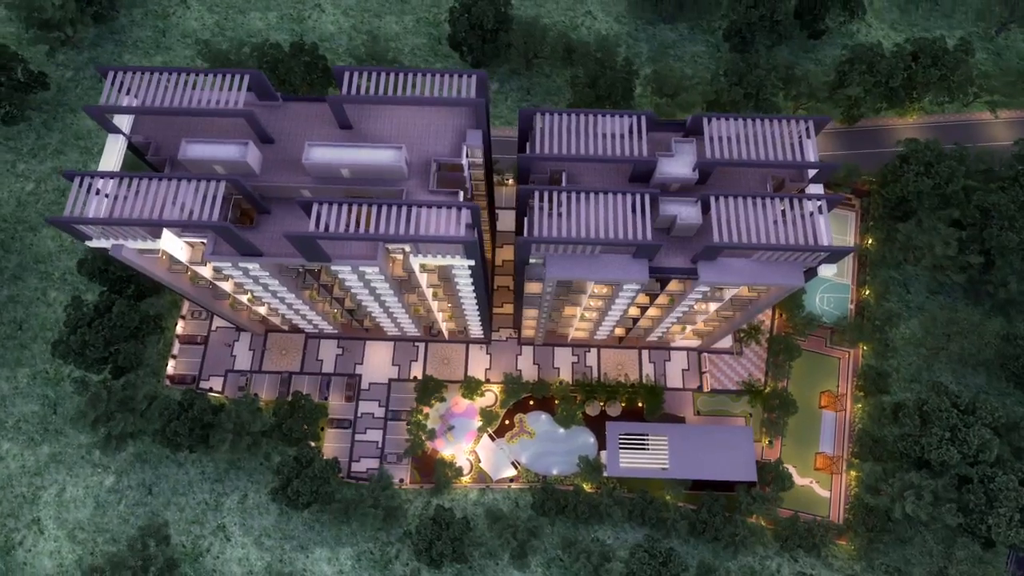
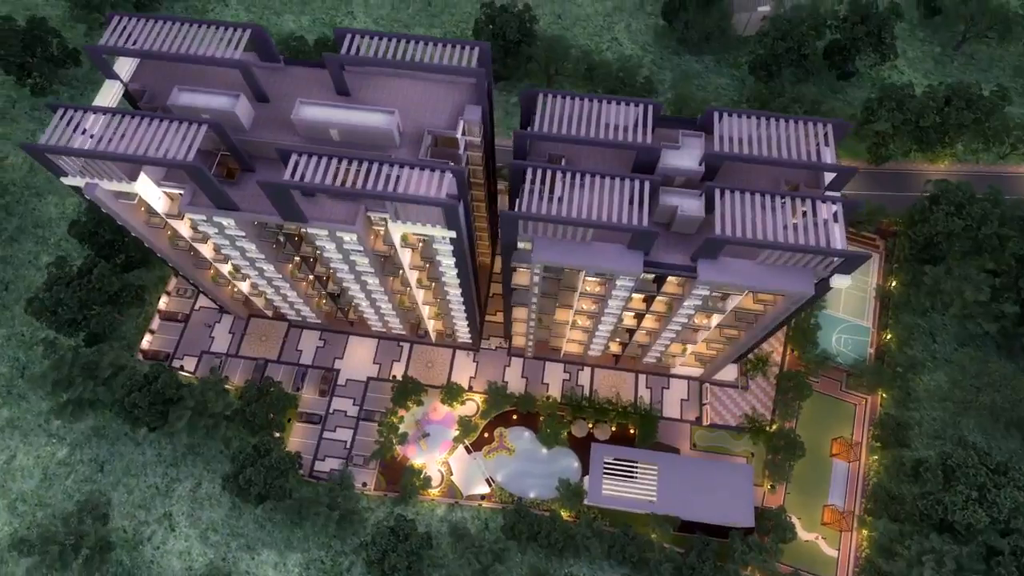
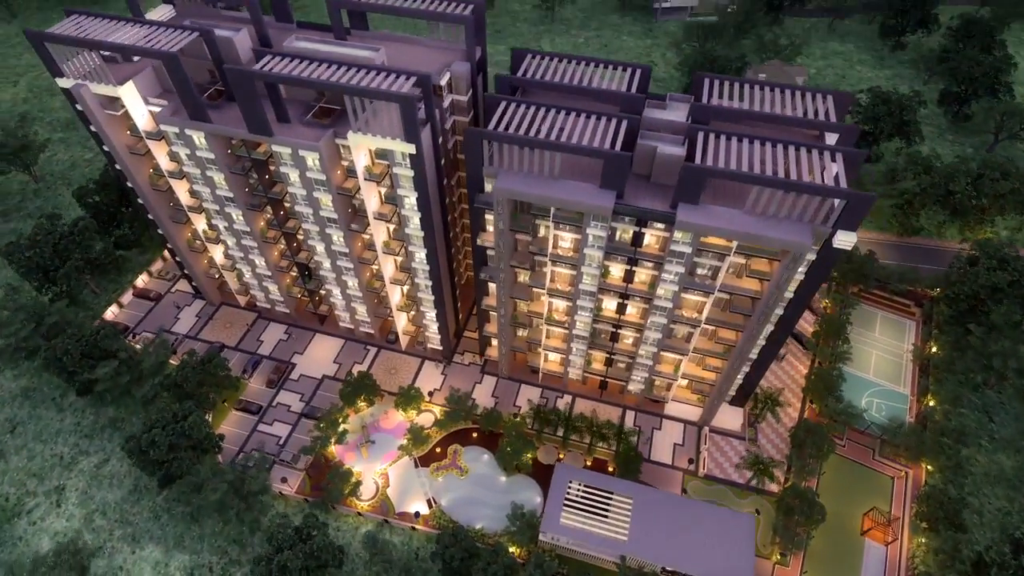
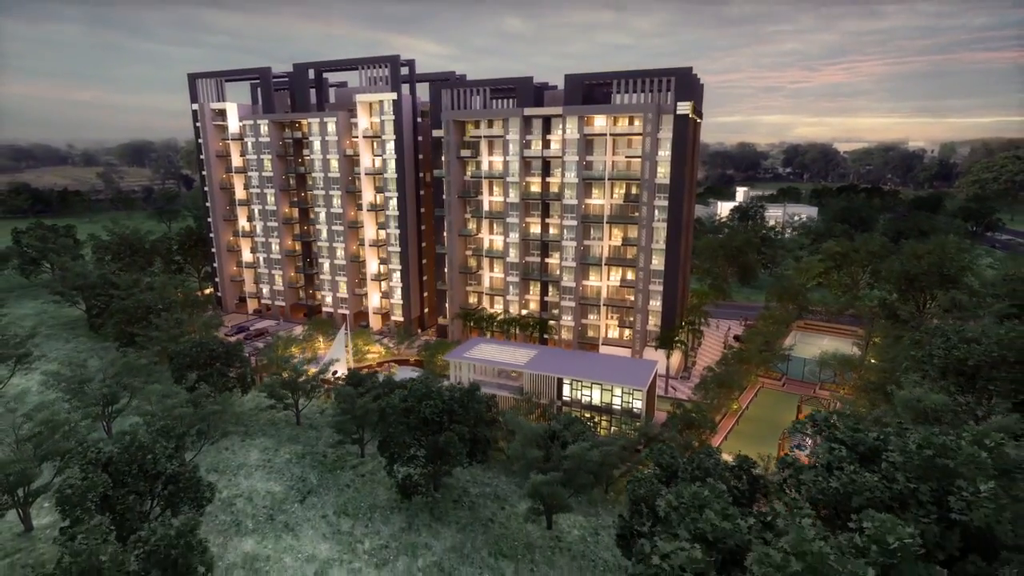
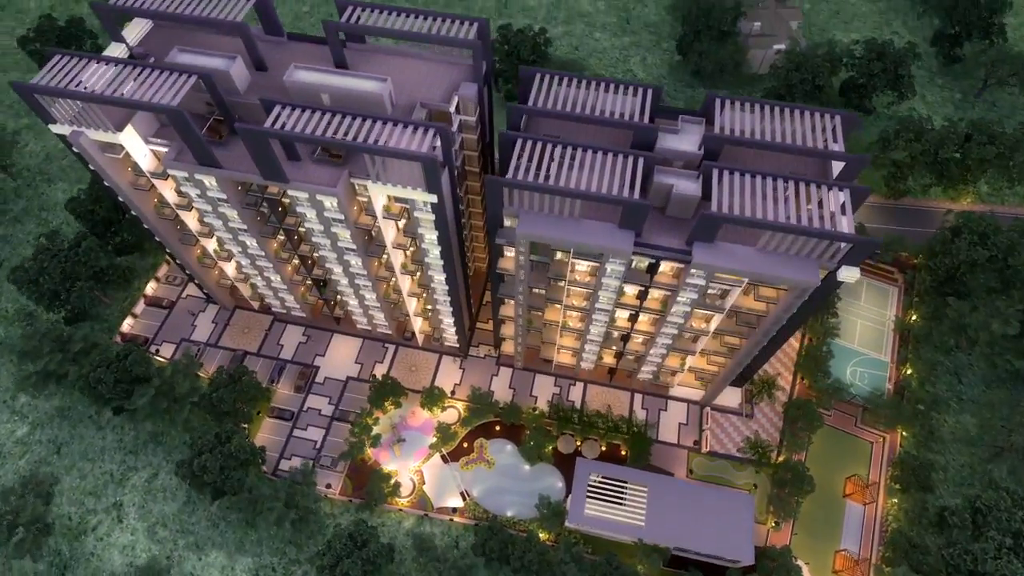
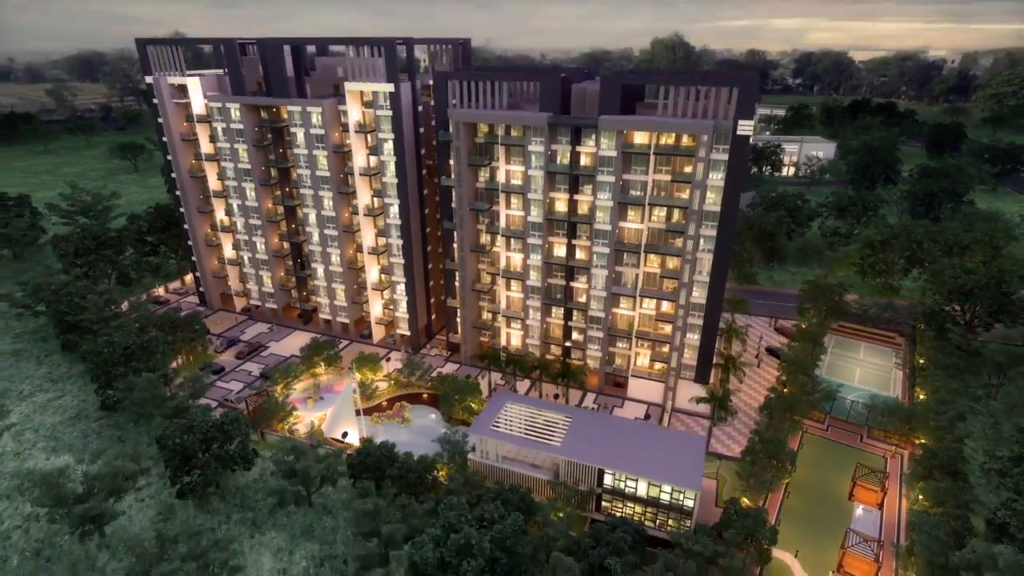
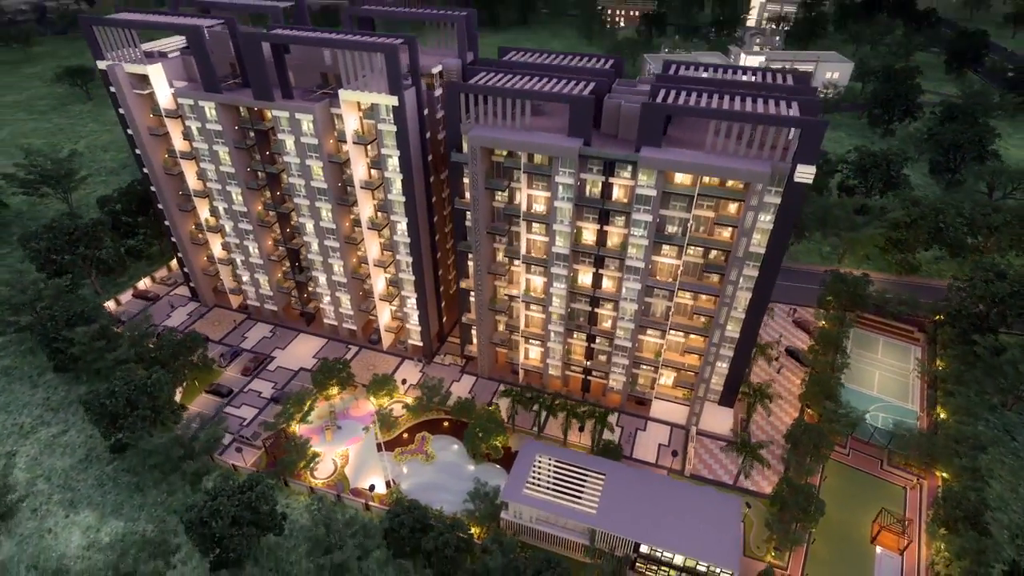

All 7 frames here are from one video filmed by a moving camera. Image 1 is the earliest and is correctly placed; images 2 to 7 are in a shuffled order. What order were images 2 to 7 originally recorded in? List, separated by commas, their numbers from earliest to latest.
2, 5, 3, 7, 6, 4
